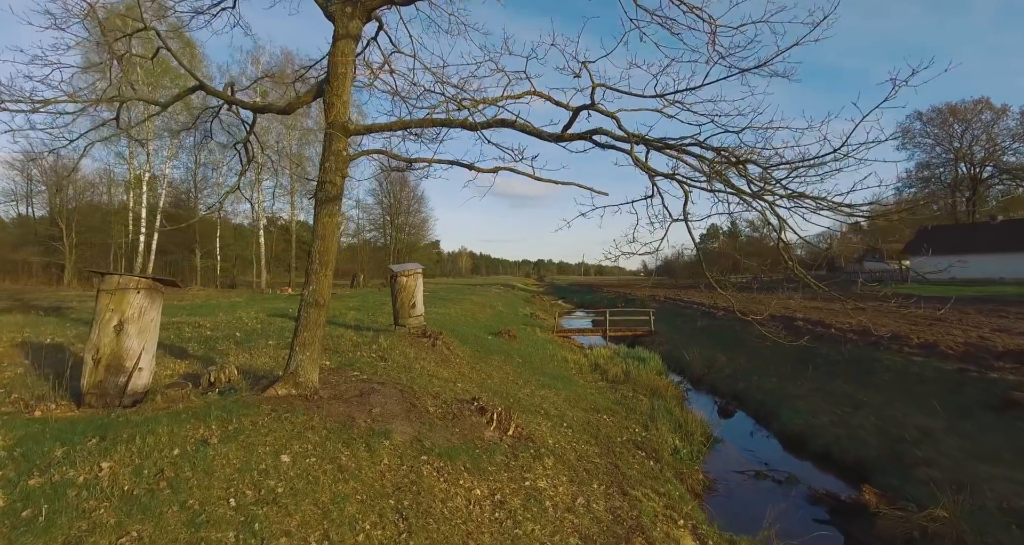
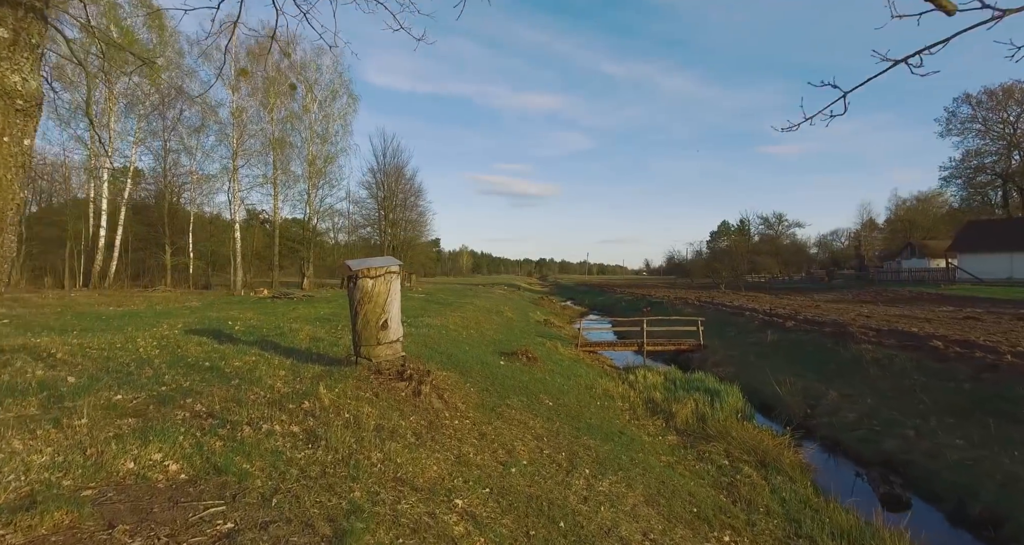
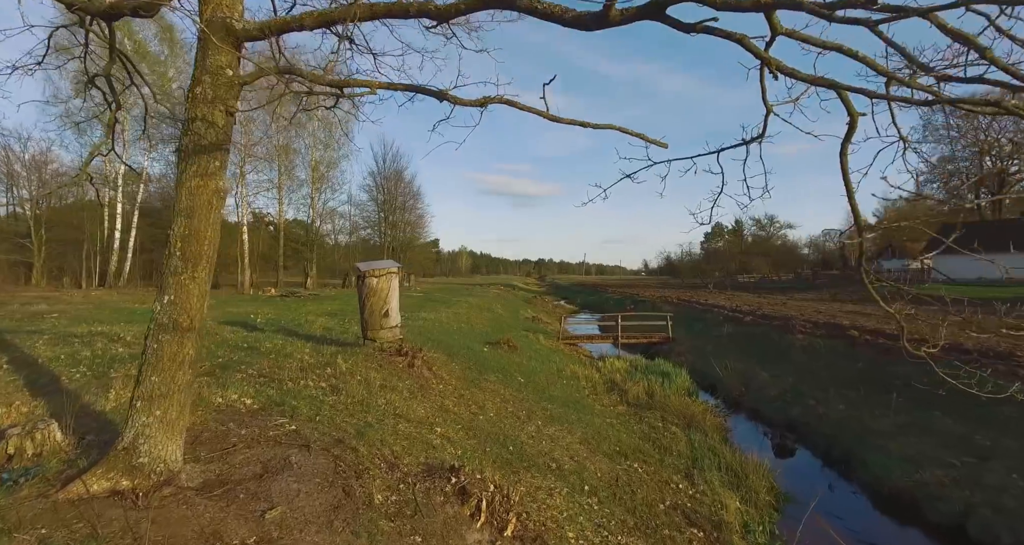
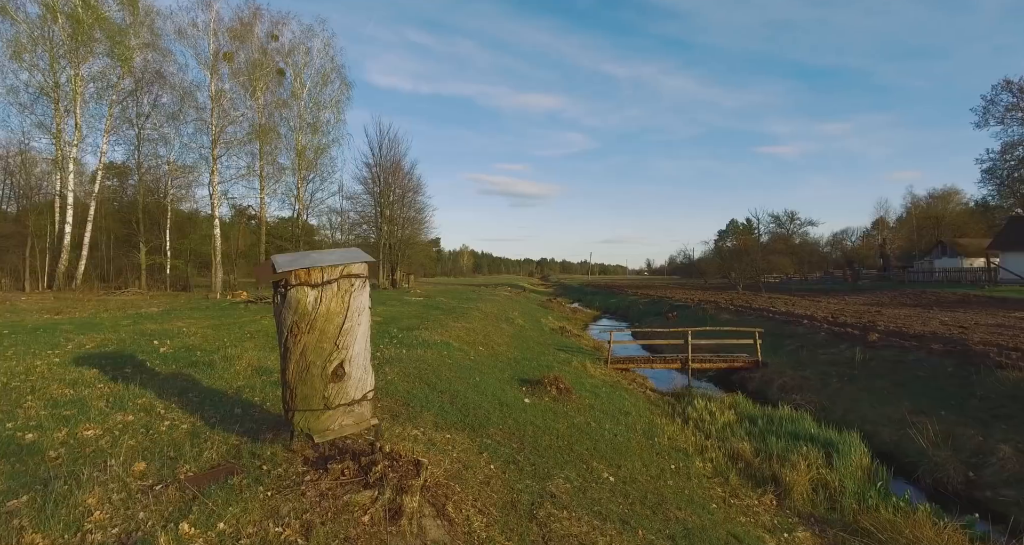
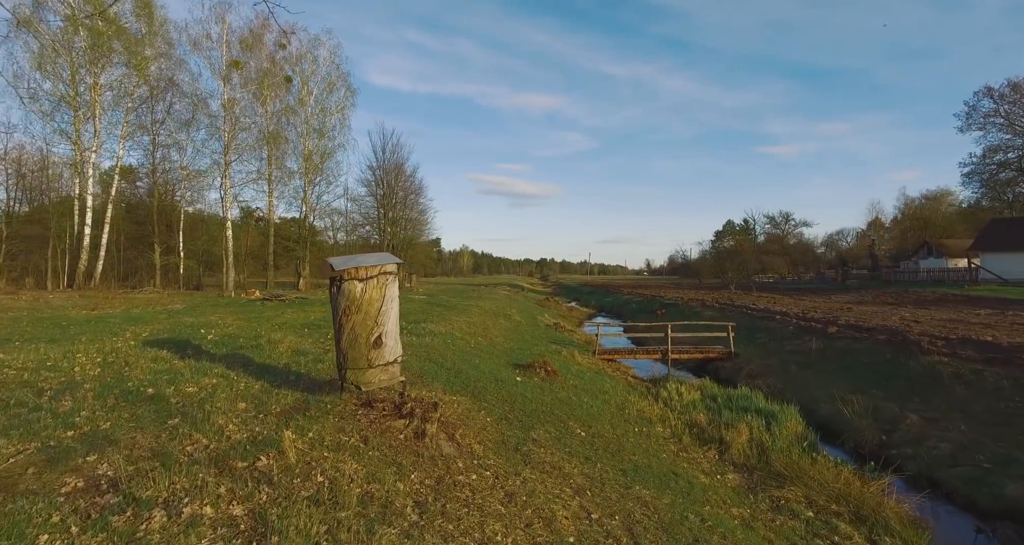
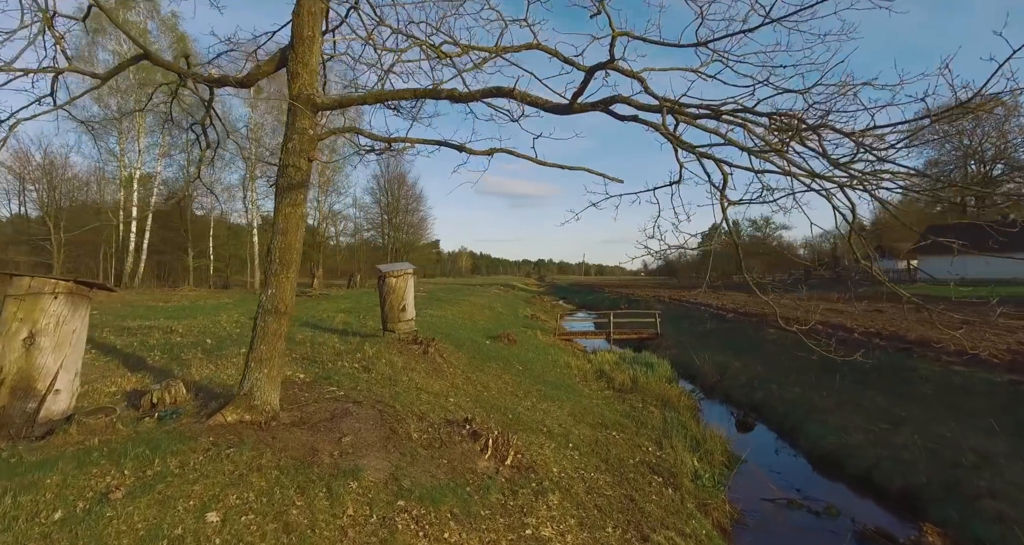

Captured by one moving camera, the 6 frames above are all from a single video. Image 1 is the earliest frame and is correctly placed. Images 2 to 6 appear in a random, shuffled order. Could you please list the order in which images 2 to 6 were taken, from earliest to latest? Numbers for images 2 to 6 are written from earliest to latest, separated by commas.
6, 3, 2, 5, 4
